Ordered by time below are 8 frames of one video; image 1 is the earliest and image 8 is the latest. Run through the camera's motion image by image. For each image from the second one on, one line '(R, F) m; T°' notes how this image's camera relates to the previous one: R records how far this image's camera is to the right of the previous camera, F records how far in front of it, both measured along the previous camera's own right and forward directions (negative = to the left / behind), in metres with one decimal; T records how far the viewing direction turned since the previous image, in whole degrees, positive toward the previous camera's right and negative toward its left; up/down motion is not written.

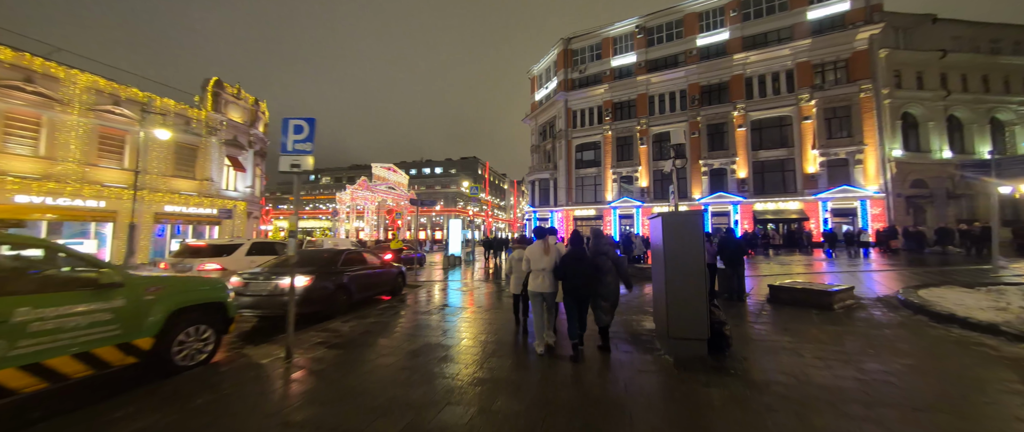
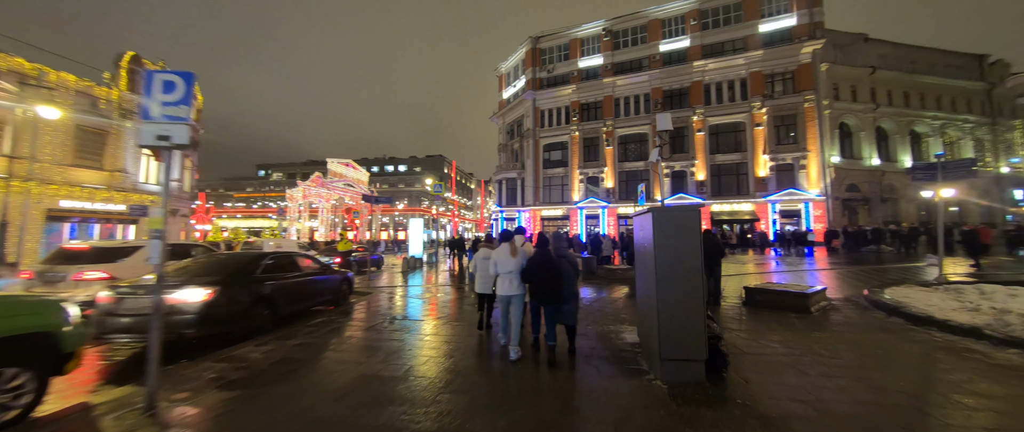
(0.0, +0.7) m; +6°
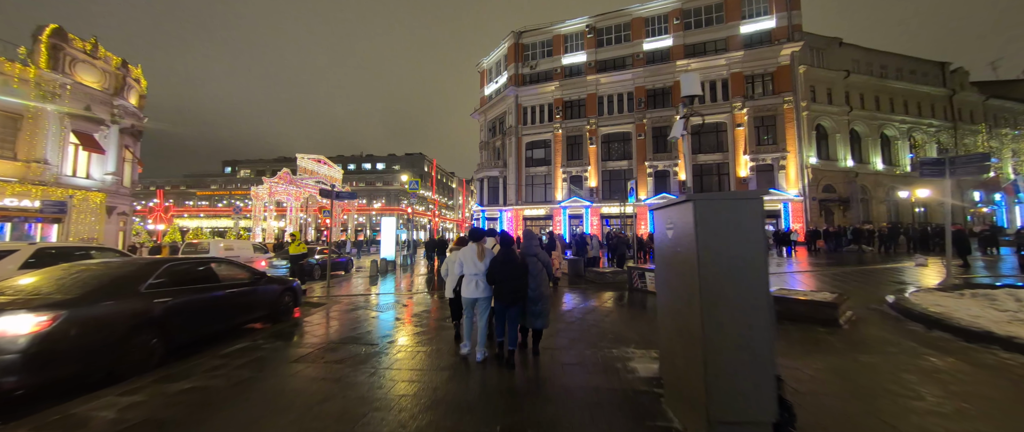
(0.0, +1.0) m; +3°
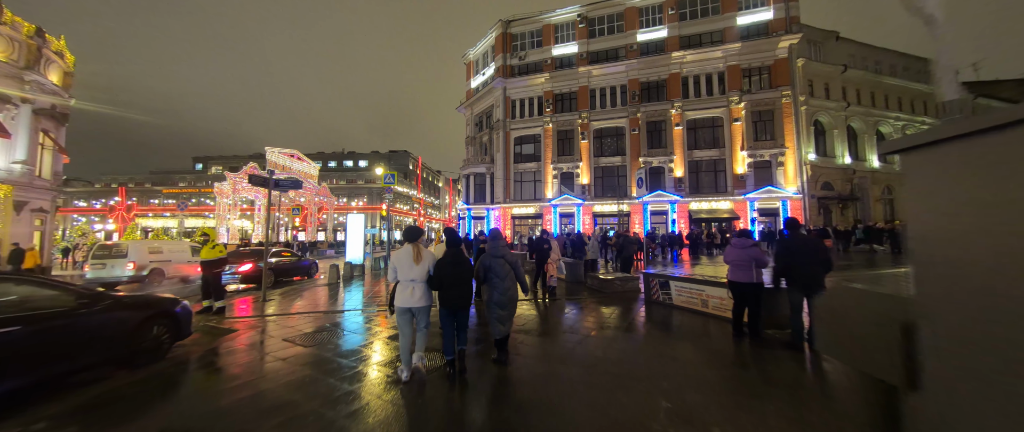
(0.0, +1.8) m; +2°
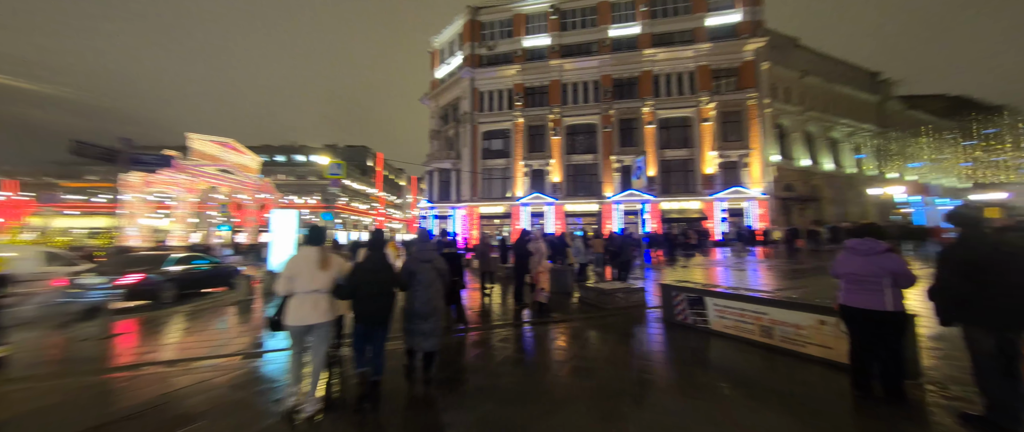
(-0.3, +1.8) m; +6°
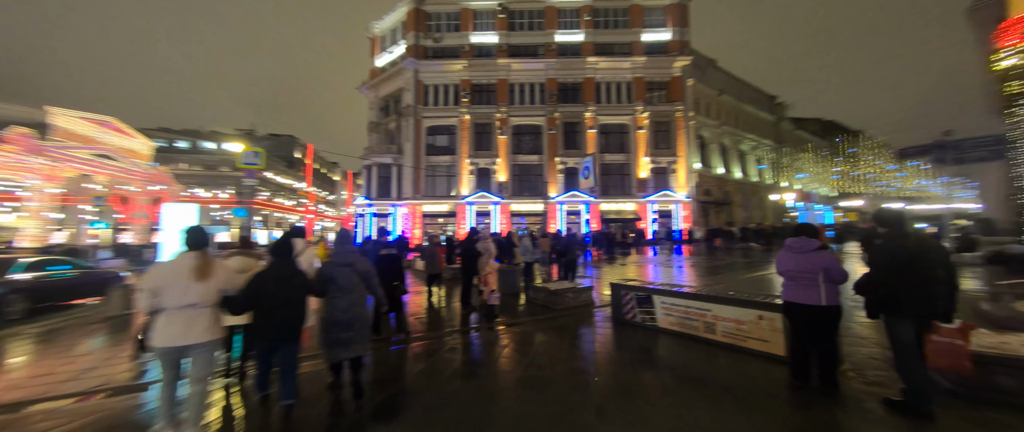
(-0.3, +0.3) m; +10°
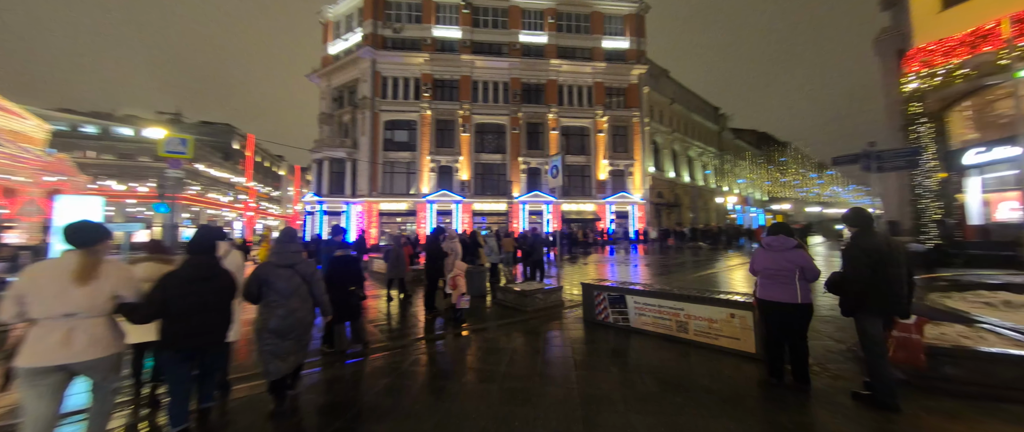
(-0.3, +0.4) m; +7°
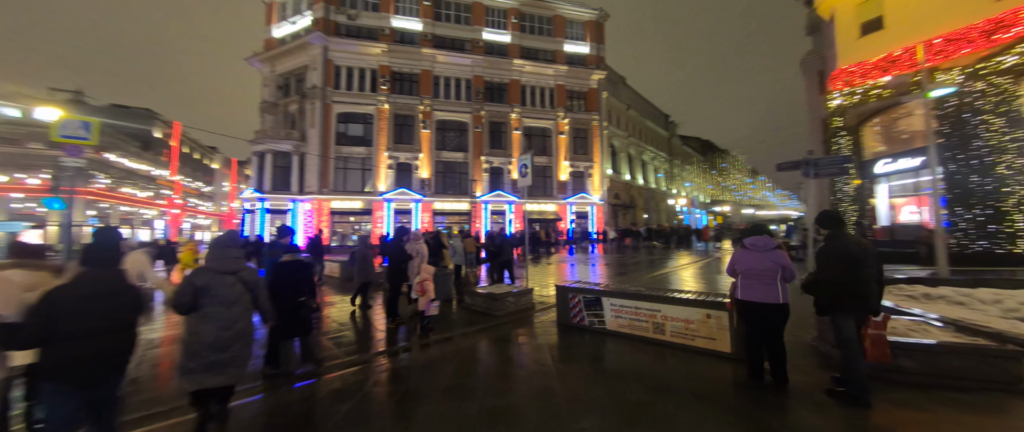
(-0.3, +0.5) m; +7°
